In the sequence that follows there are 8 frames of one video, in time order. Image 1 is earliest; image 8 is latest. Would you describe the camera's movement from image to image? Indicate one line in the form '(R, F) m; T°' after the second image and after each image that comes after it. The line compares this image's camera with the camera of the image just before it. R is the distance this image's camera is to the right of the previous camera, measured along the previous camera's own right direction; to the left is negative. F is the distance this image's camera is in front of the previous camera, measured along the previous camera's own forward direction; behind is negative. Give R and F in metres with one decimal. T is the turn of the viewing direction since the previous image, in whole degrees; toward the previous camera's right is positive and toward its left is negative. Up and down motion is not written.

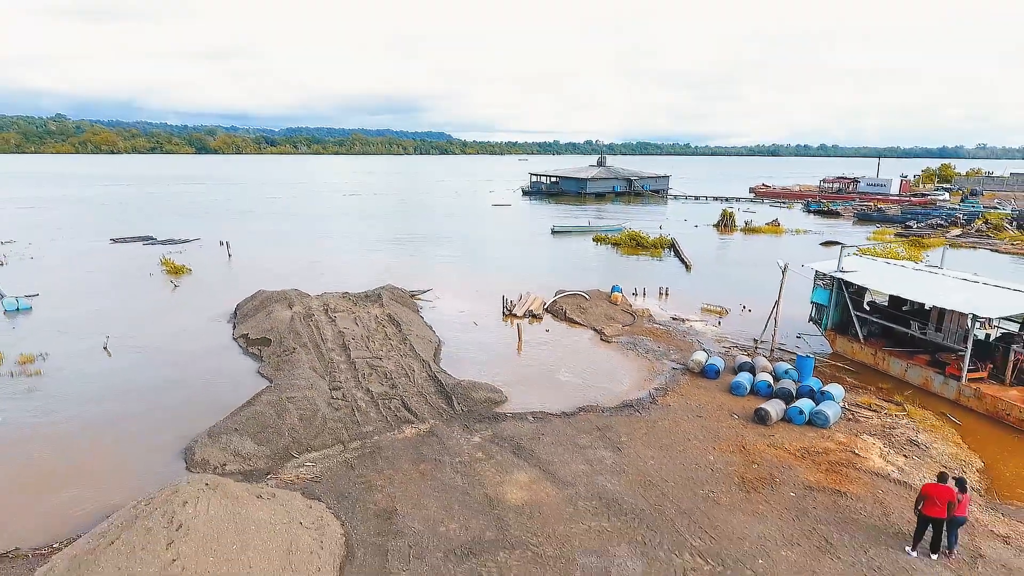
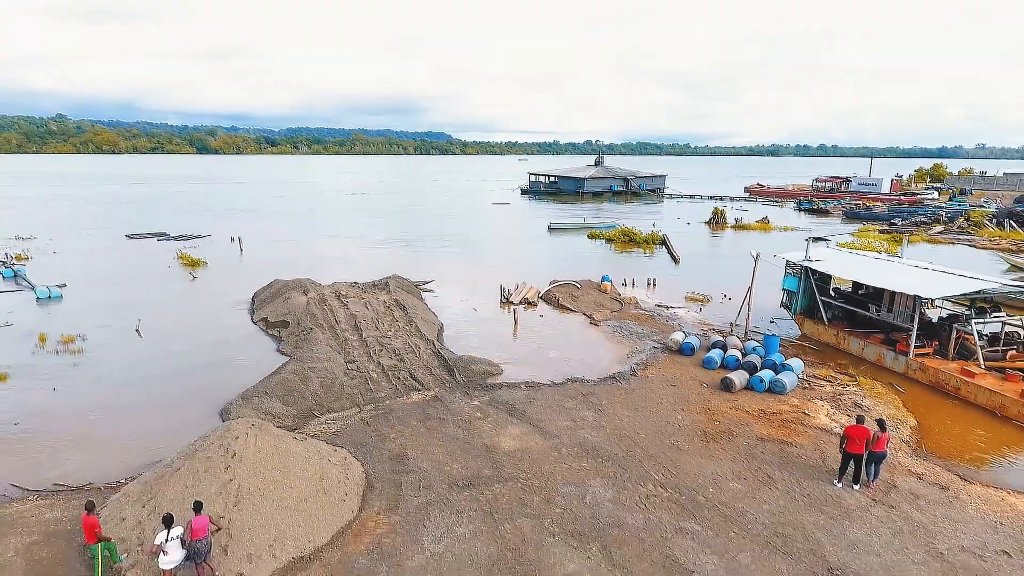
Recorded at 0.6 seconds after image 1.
(+0.1, -1.7) m; 0°
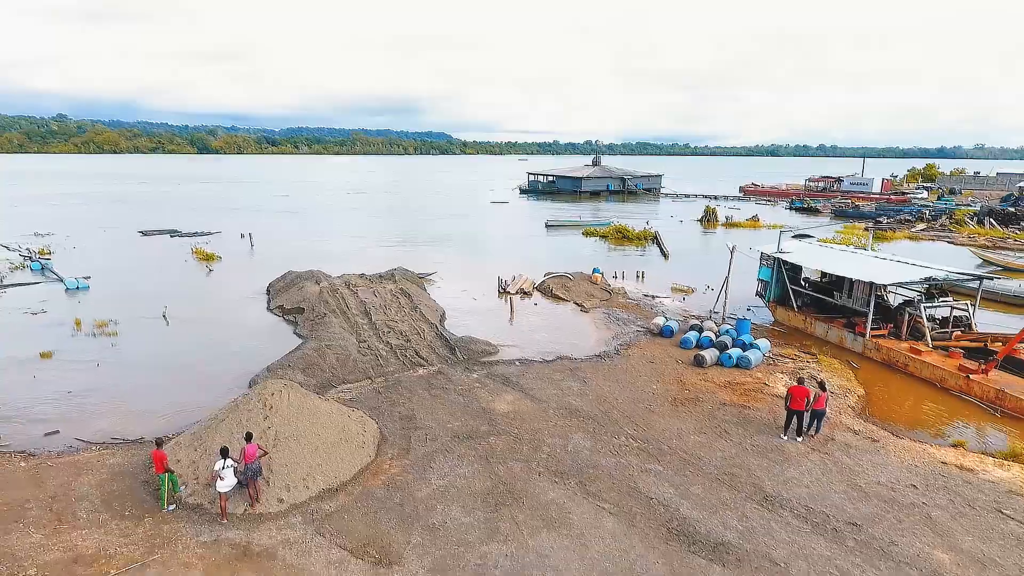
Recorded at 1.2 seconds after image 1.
(+0.1, -1.7) m; 0°
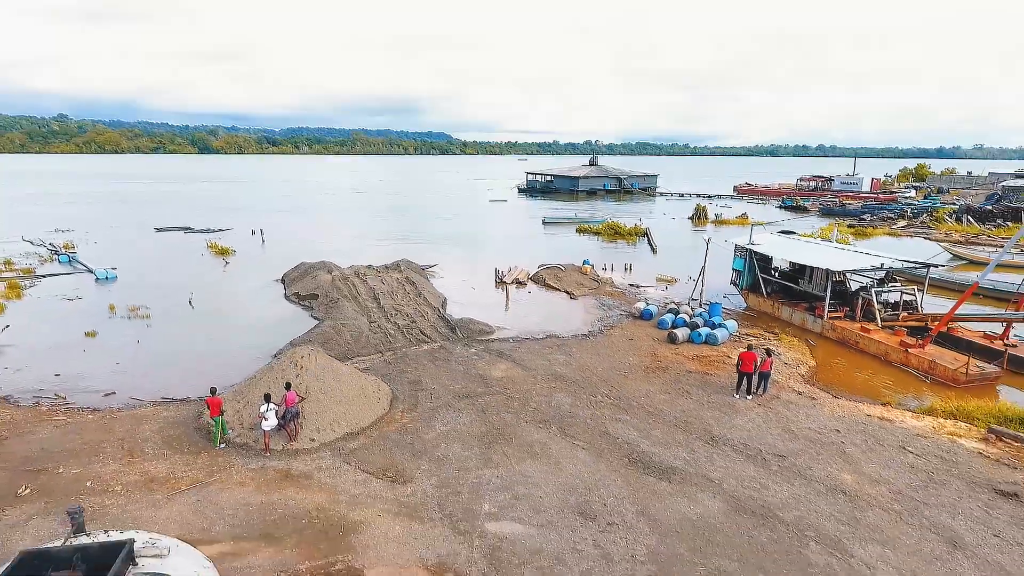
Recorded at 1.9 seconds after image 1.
(+0.1, -2.0) m; 0°
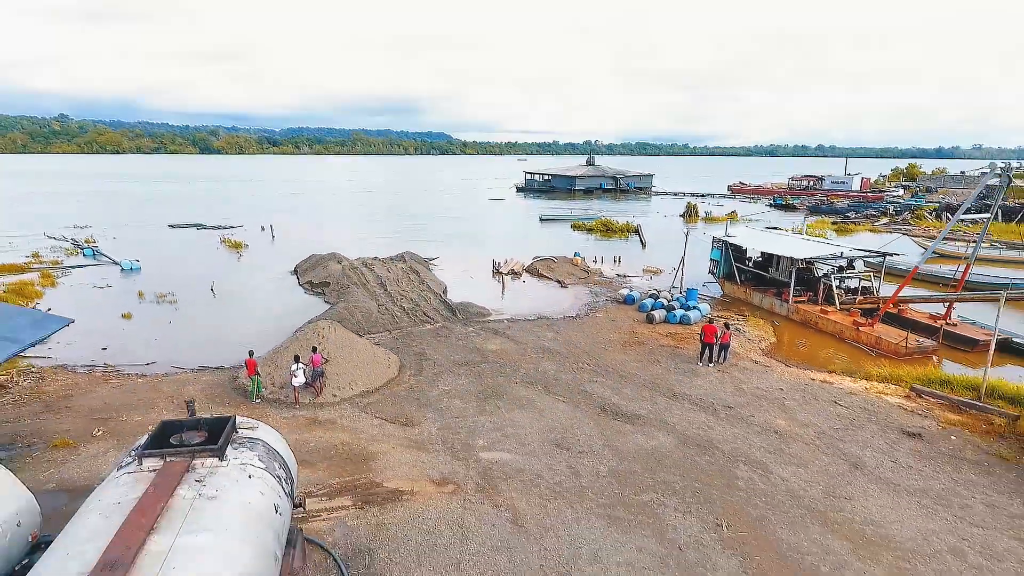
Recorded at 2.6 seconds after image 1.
(+0.2, -2.0) m; 0°
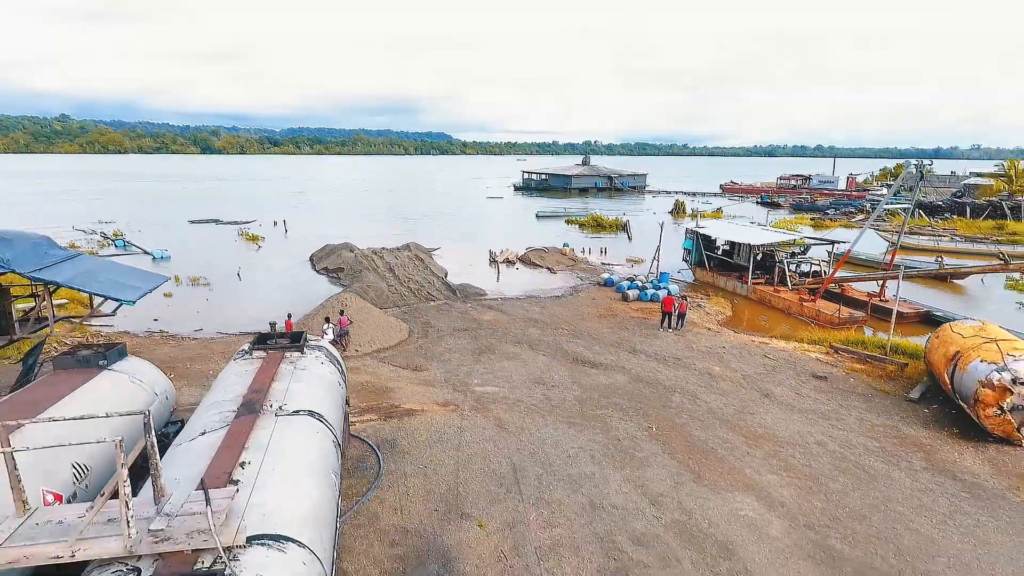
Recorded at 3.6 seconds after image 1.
(+0.2, -3.0) m; 0°
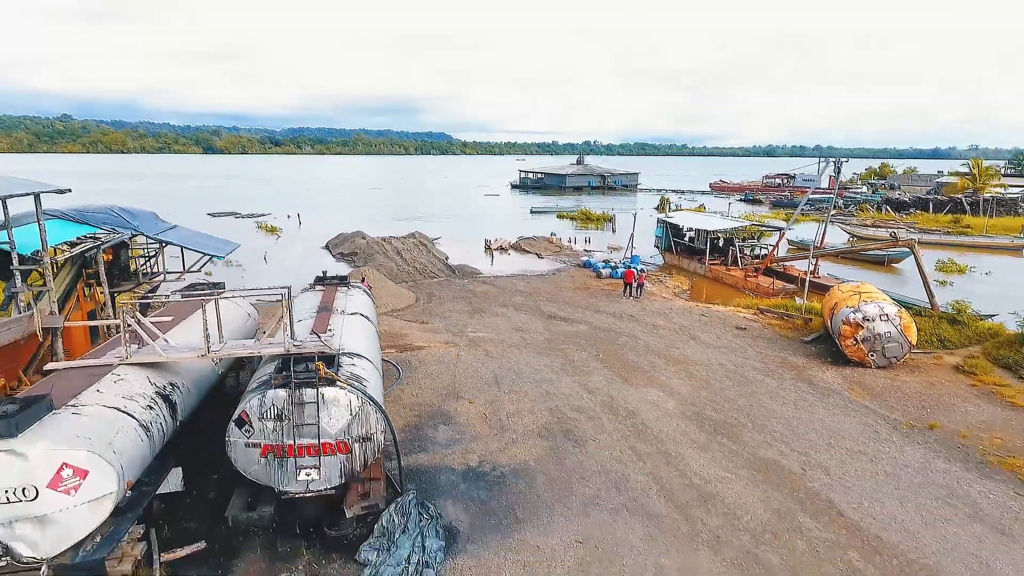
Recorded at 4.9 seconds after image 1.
(+0.4, -4.0) m; 0°
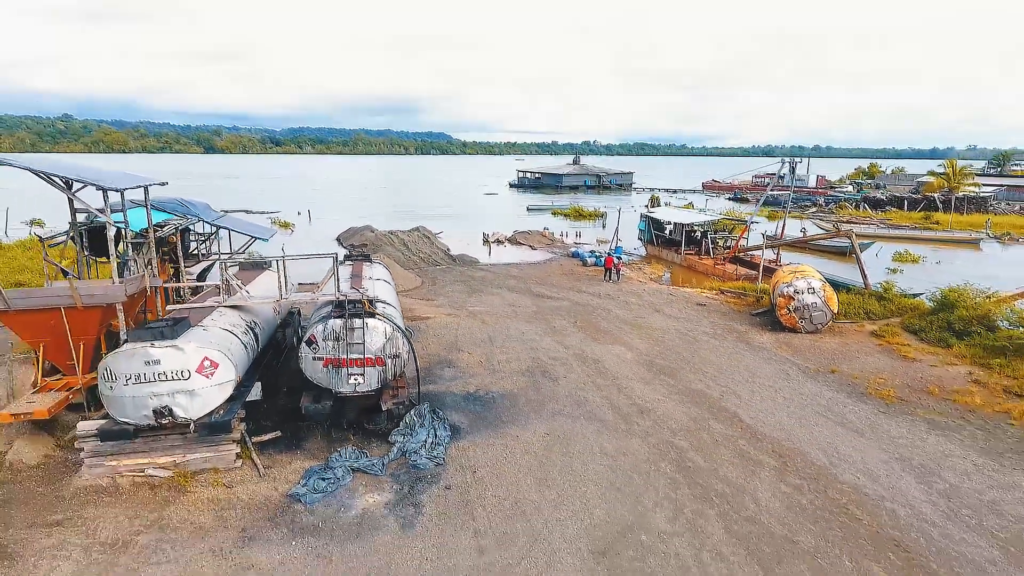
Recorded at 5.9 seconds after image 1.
(+0.2, -3.1) m; 0°
